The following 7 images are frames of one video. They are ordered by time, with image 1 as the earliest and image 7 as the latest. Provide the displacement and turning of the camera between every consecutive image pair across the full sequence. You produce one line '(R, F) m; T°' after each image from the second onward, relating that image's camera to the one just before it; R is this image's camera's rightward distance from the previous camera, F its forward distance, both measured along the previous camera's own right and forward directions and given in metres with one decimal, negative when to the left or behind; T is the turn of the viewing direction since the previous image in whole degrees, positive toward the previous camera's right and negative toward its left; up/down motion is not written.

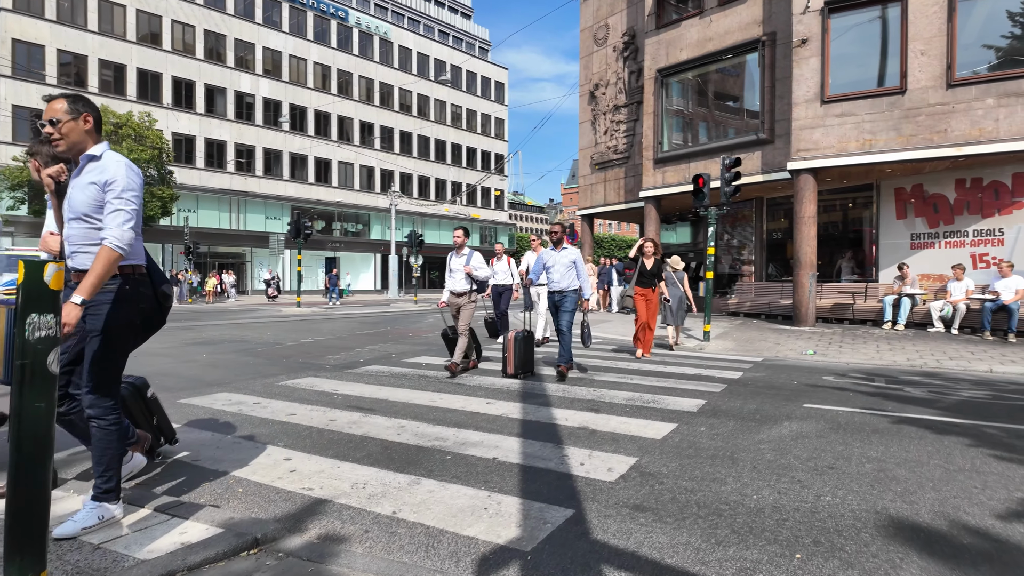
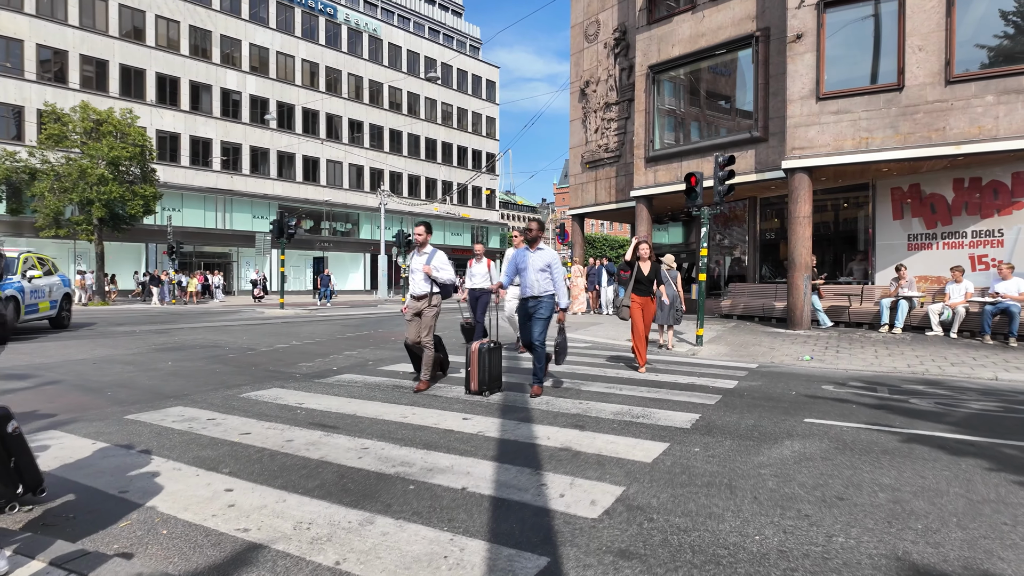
(+0.1, +0.5) m; +1°
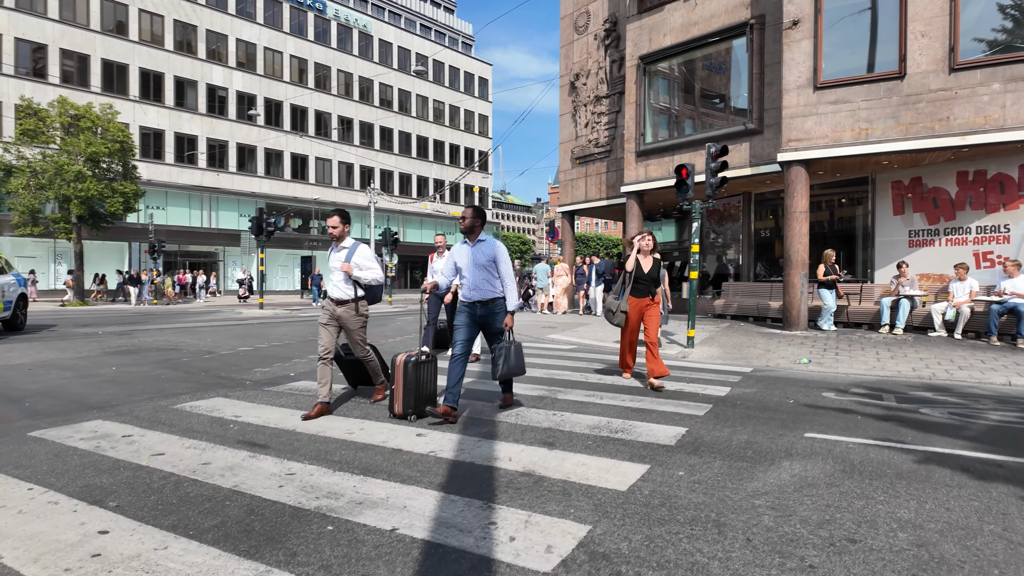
(+0.3, +0.7) m; 0°
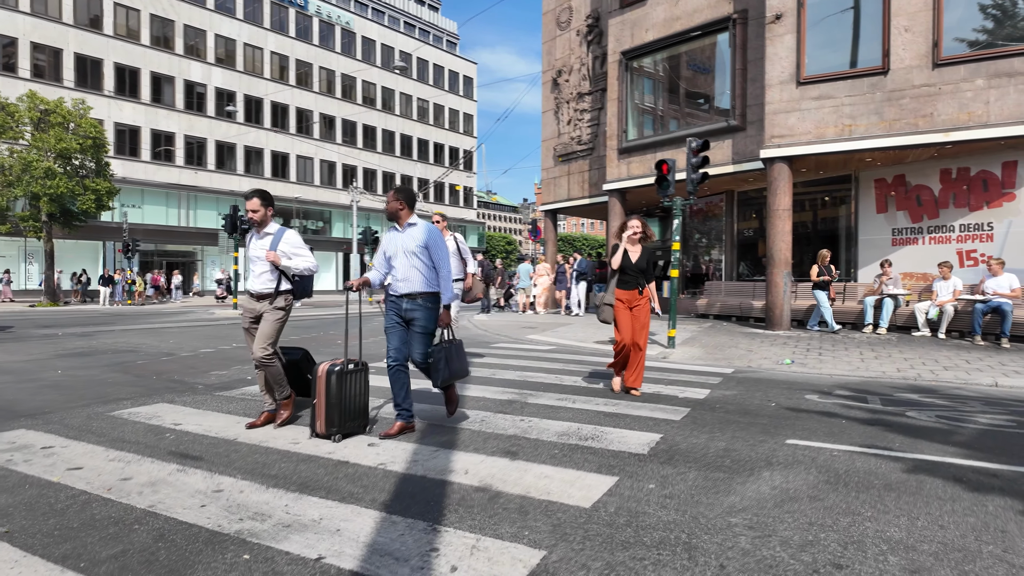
(+0.2, +0.4) m; +1°
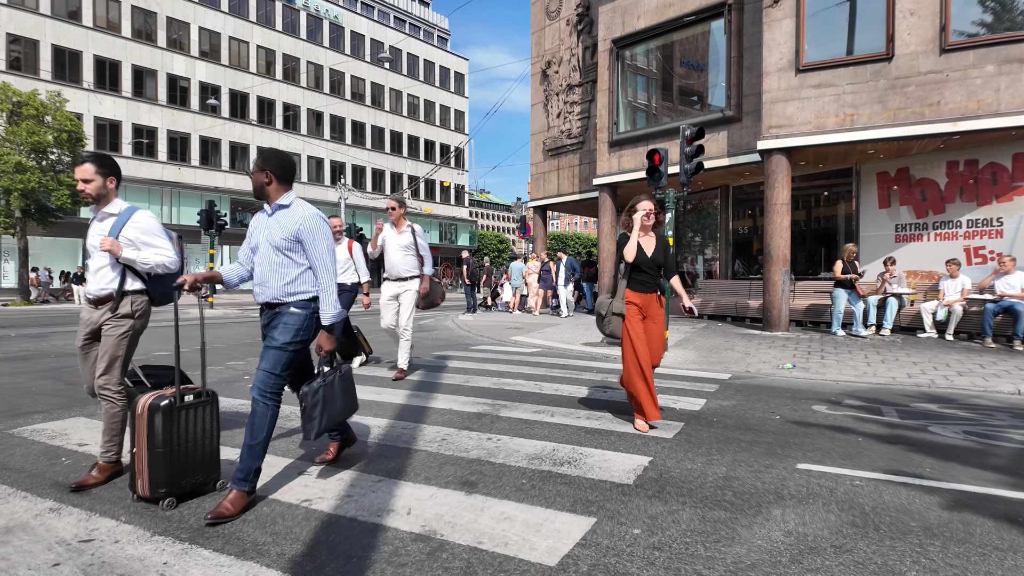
(+0.2, +0.7) m; +1°
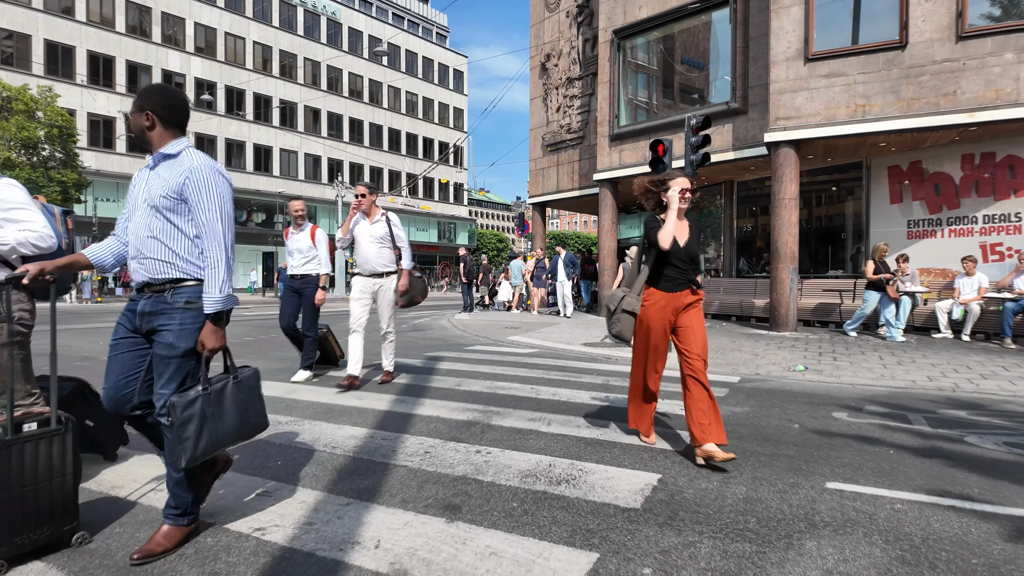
(+0.1, +0.5) m; 0°
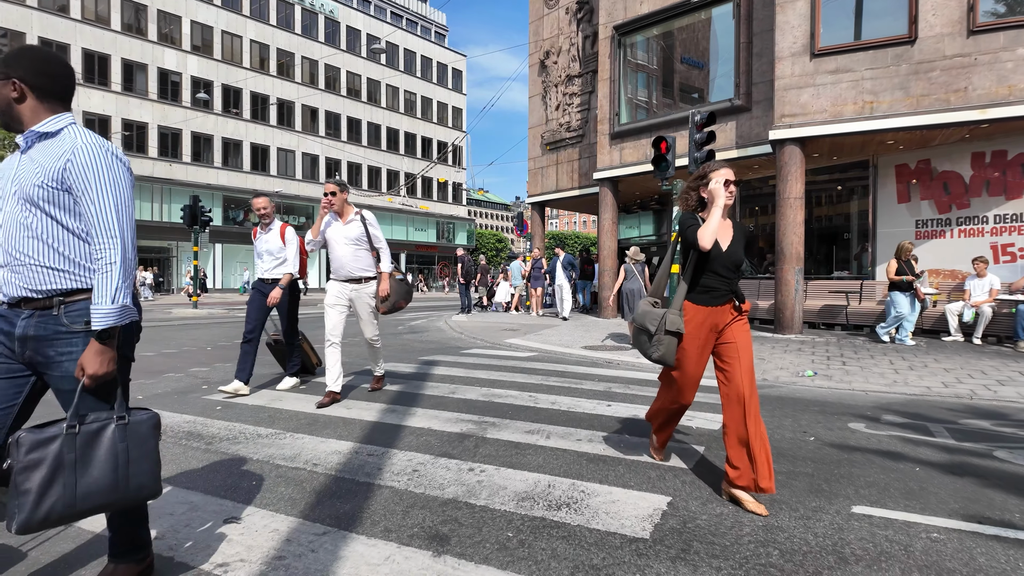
(0.0, +0.3) m; 0°
